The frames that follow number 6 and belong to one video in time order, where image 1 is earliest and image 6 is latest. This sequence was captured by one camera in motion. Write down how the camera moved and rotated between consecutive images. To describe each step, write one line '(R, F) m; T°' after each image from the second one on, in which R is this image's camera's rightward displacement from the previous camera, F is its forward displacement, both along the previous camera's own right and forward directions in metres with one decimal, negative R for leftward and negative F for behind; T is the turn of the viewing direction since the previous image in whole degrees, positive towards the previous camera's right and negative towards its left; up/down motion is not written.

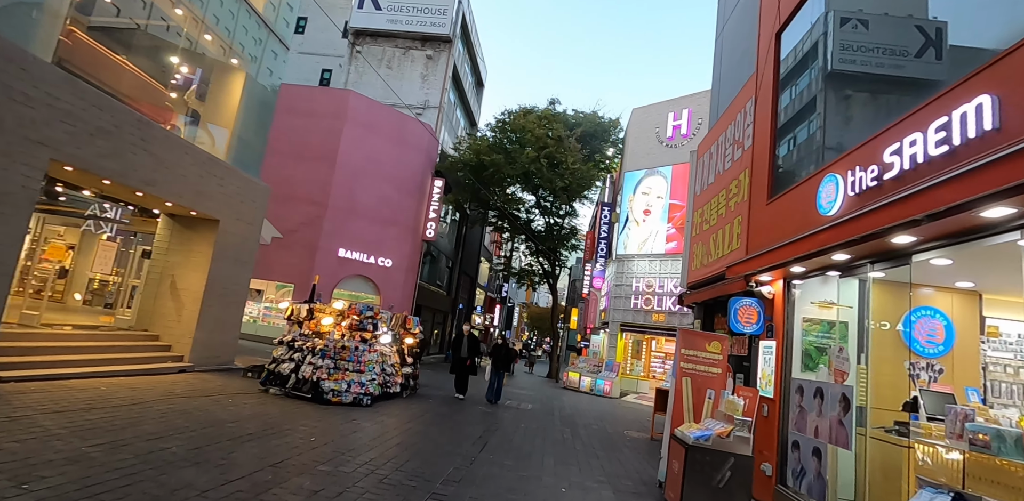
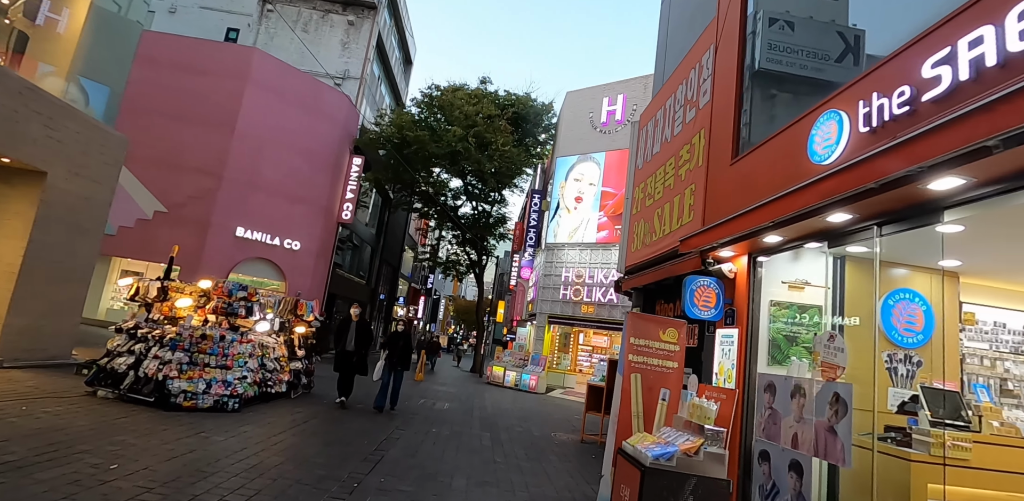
(+0.2, +1.5) m; +8°
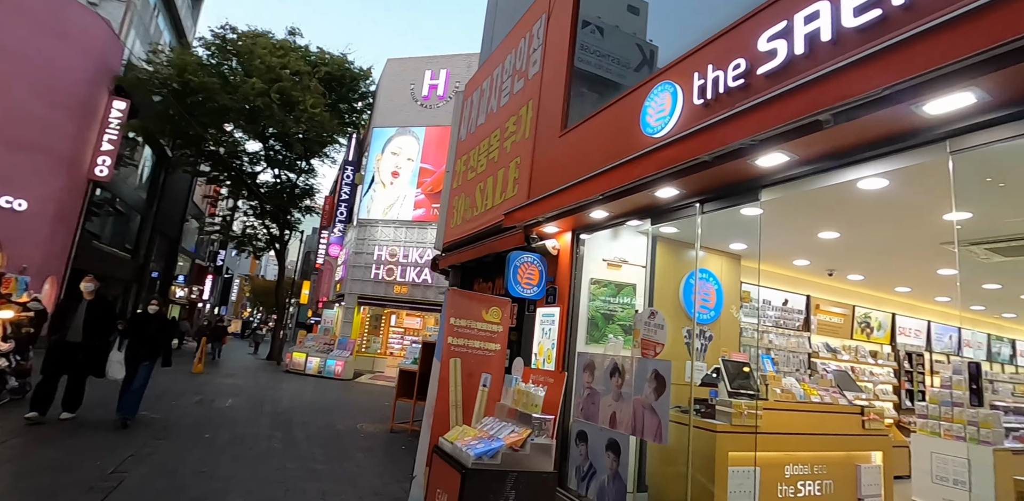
(+0.1, +0.7) m; +20°
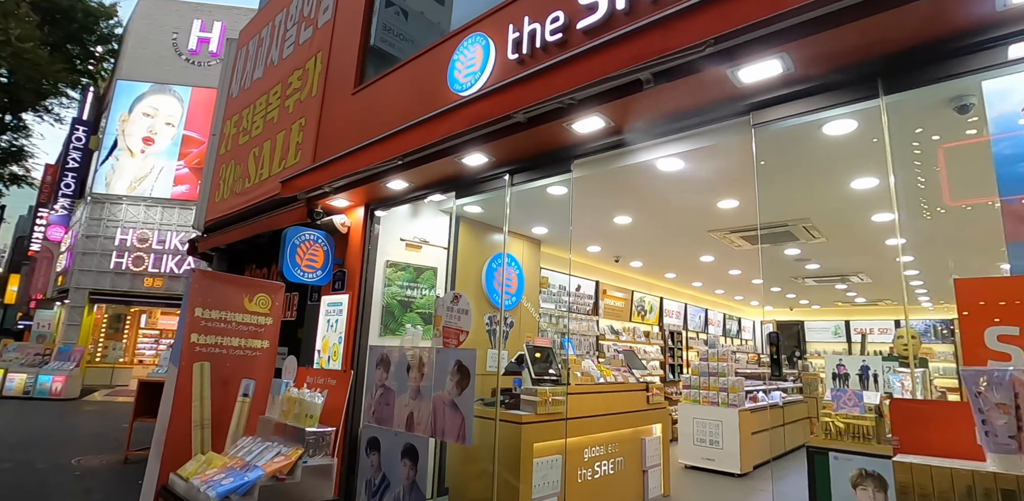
(+0.1, +0.6) m; +22°
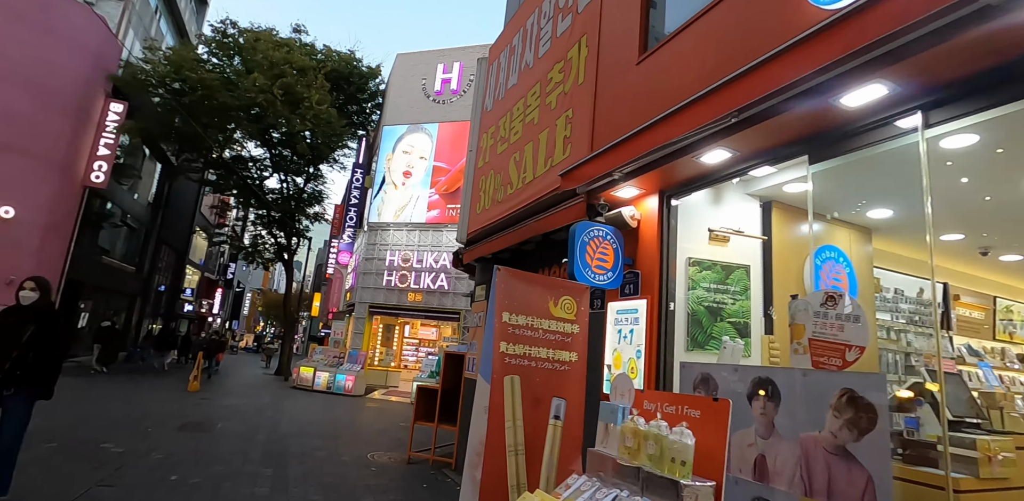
(-0.8, +0.6) m; -23°
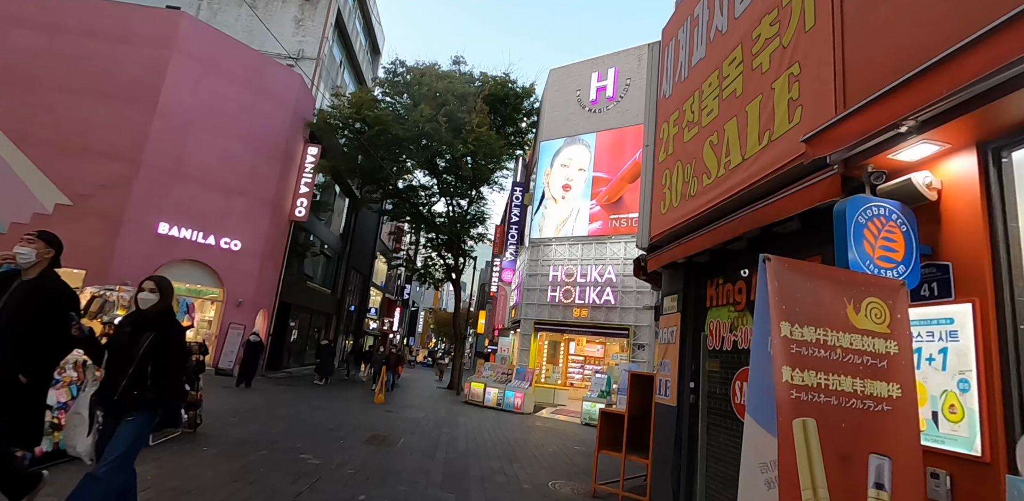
(-0.4, +0.6) m; -17°
